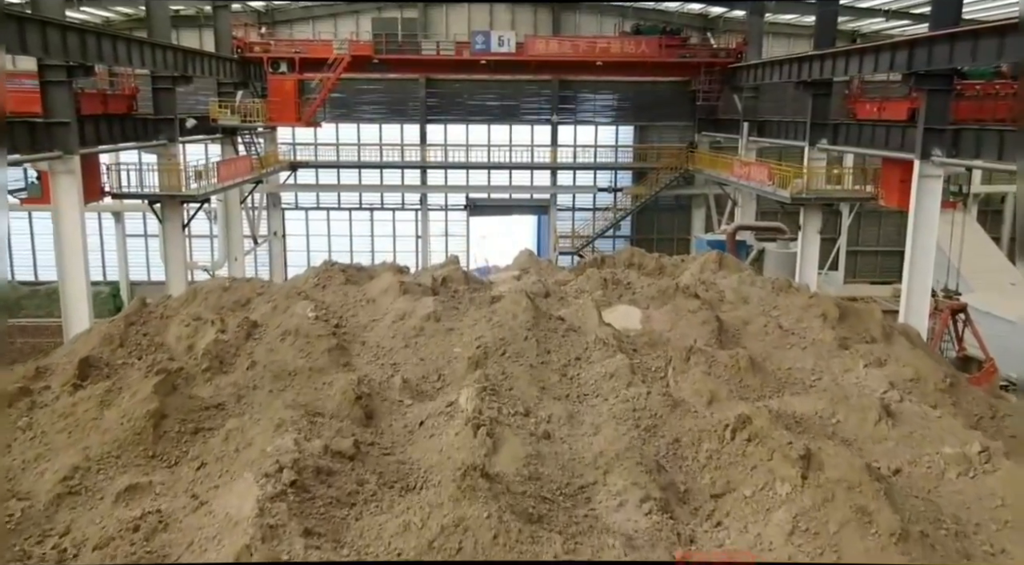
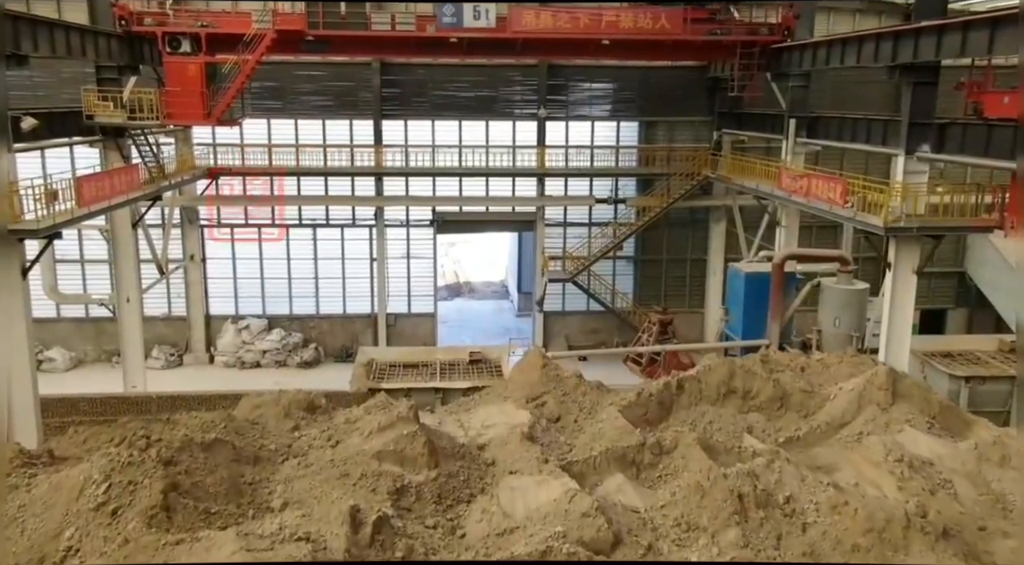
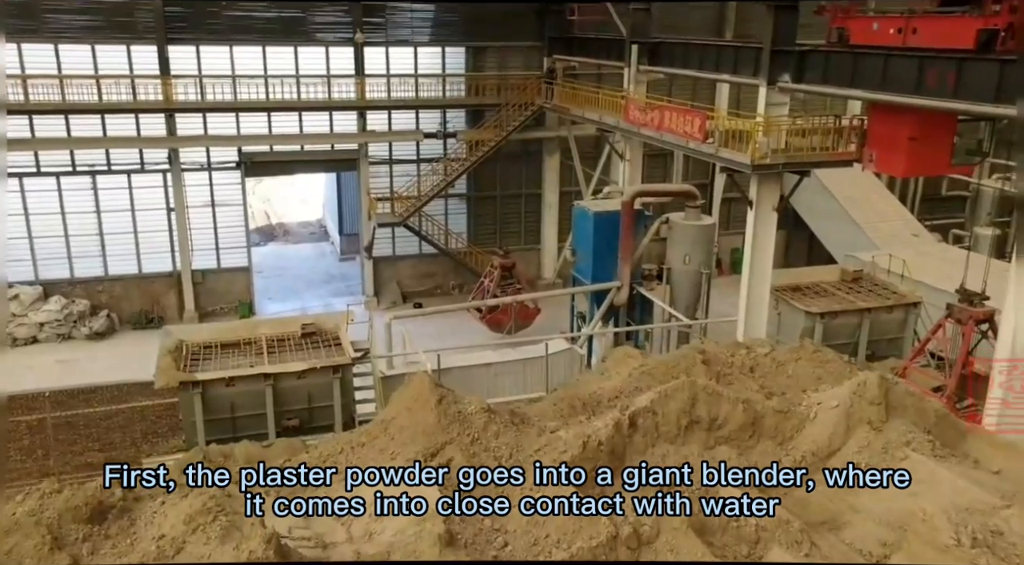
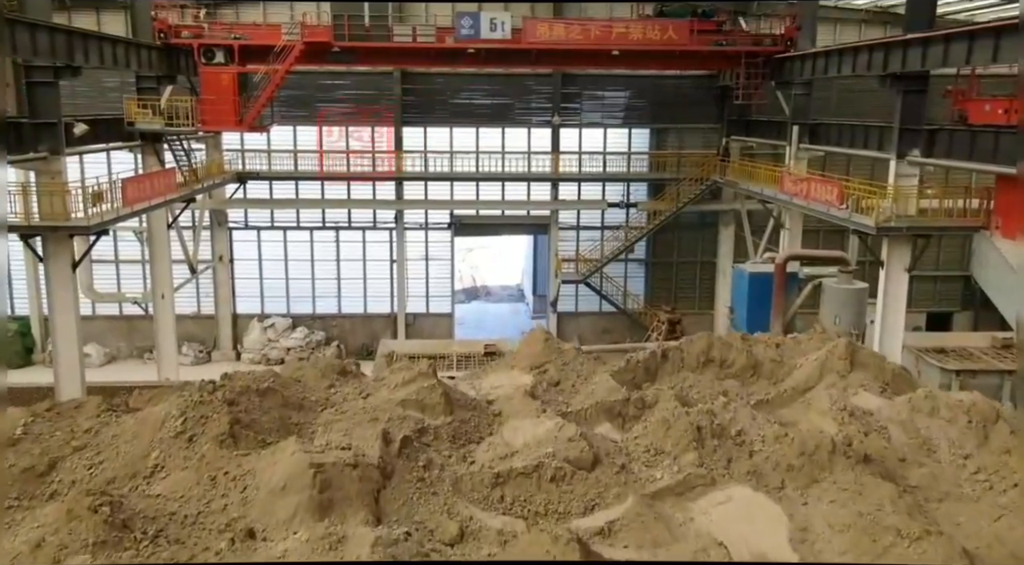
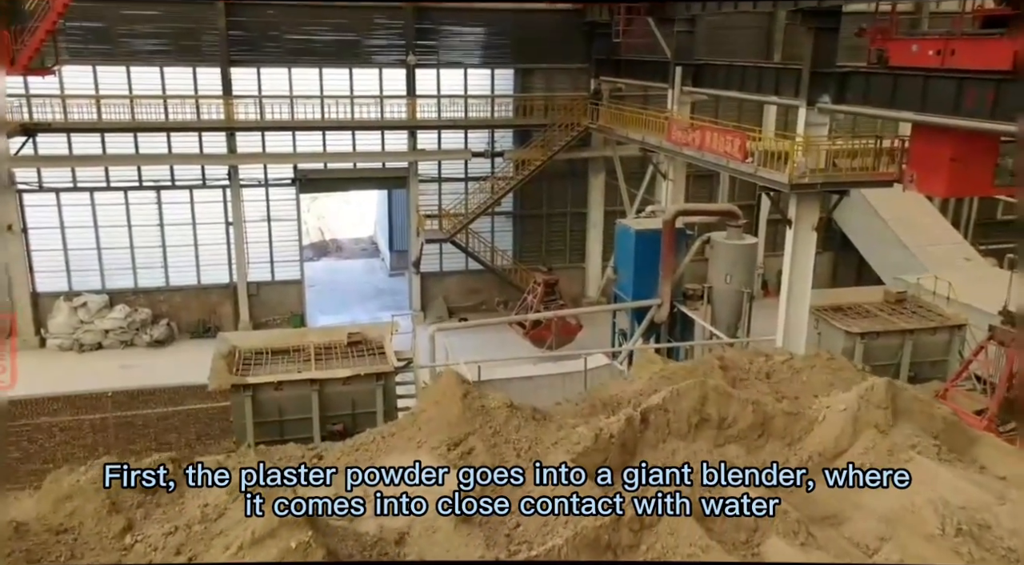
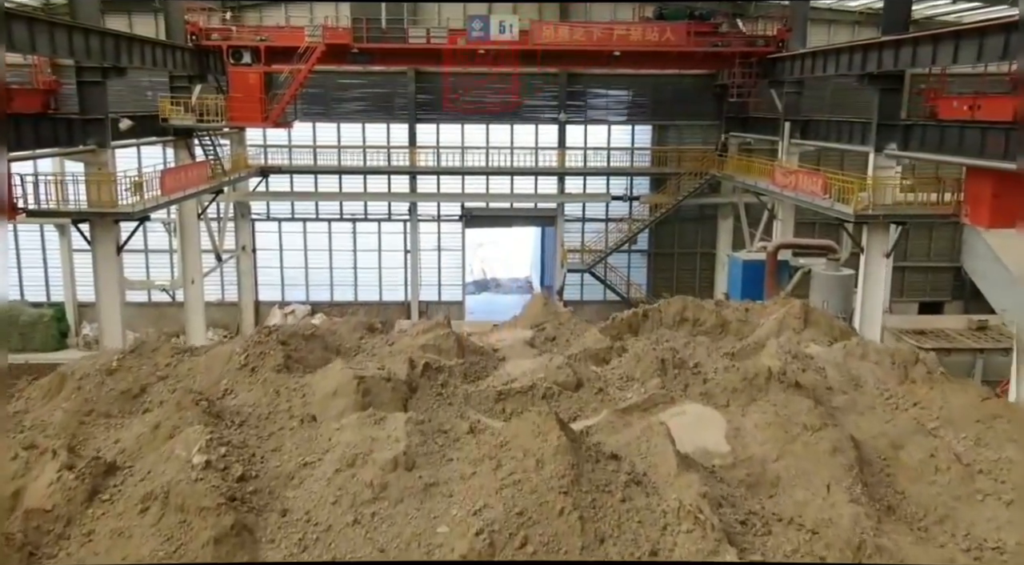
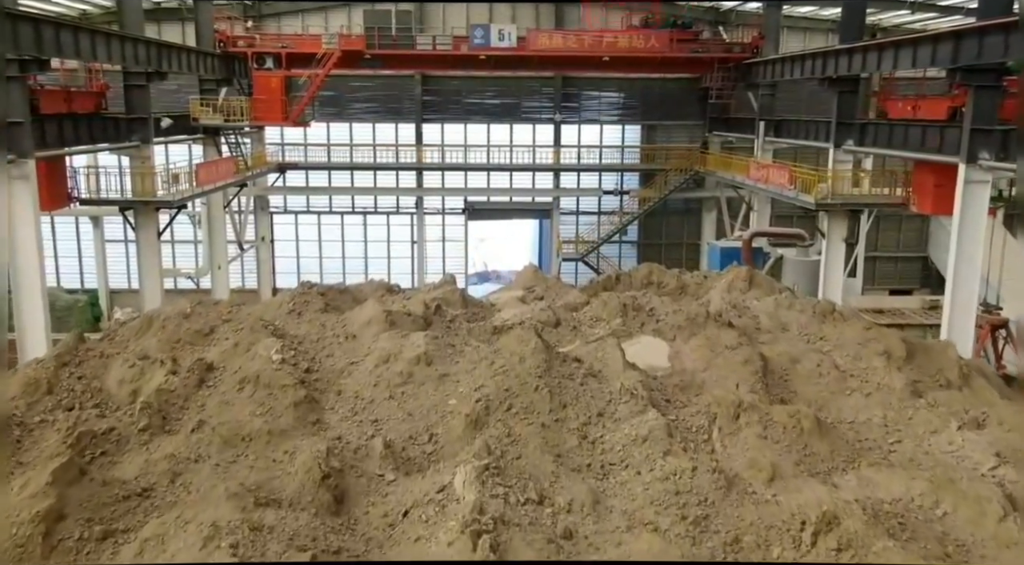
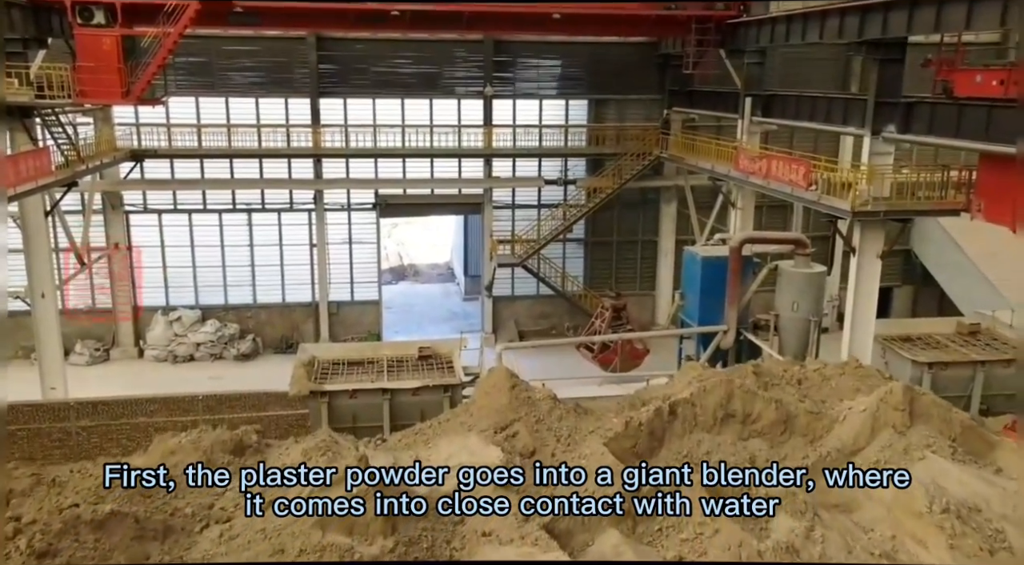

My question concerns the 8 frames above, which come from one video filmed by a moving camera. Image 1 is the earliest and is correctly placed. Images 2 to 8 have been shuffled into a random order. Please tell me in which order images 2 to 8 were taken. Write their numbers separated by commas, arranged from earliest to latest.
7, 6, 4, 2, 8, 5, 3
